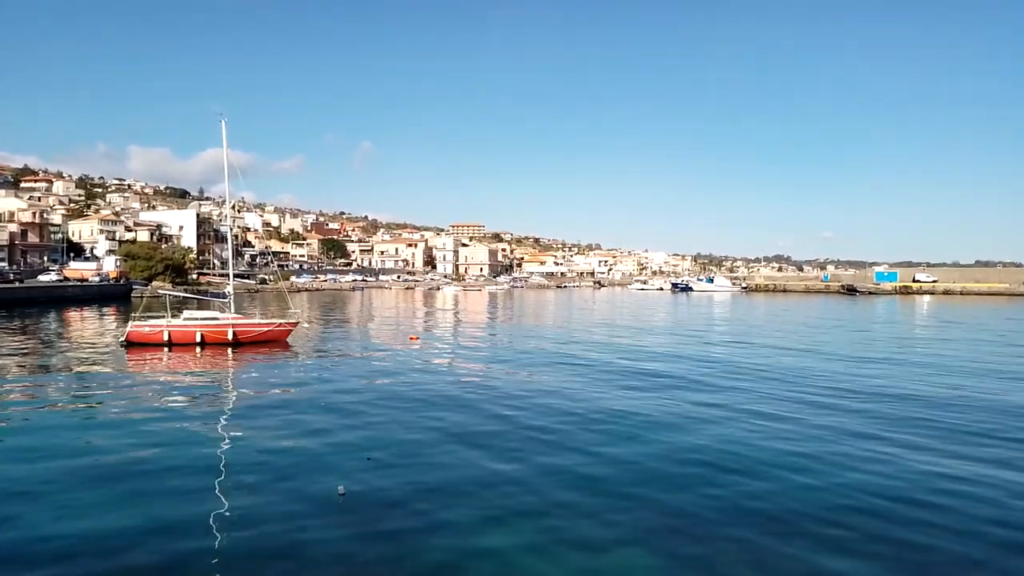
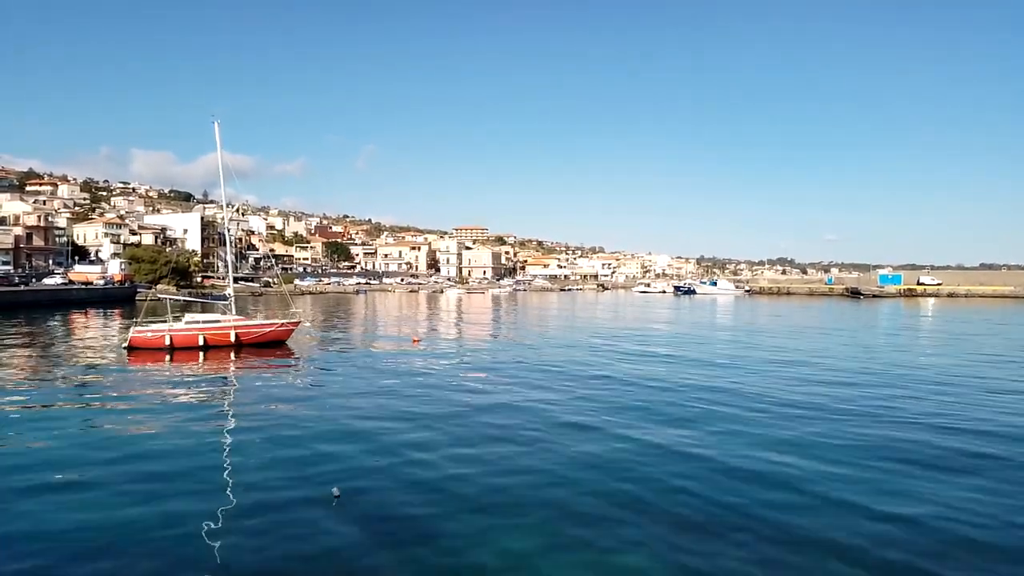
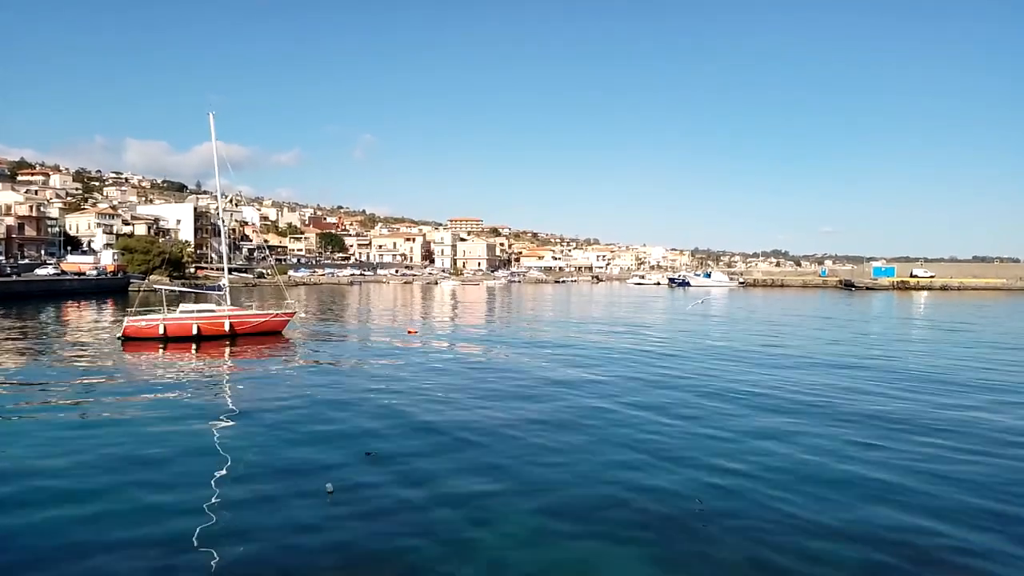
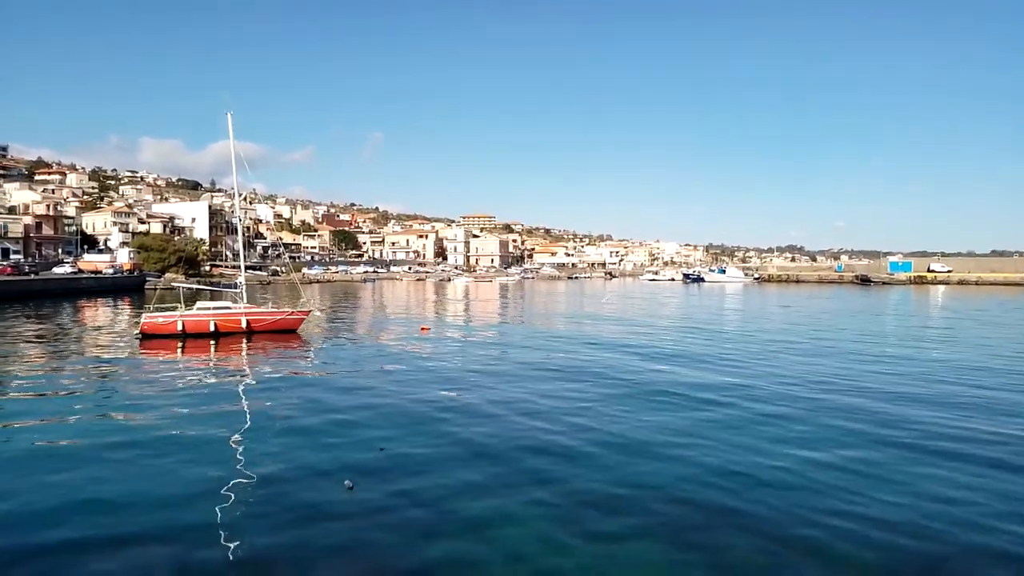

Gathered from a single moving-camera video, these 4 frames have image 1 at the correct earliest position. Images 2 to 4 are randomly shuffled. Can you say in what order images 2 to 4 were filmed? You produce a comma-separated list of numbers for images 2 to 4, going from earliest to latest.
4, 3, 2
